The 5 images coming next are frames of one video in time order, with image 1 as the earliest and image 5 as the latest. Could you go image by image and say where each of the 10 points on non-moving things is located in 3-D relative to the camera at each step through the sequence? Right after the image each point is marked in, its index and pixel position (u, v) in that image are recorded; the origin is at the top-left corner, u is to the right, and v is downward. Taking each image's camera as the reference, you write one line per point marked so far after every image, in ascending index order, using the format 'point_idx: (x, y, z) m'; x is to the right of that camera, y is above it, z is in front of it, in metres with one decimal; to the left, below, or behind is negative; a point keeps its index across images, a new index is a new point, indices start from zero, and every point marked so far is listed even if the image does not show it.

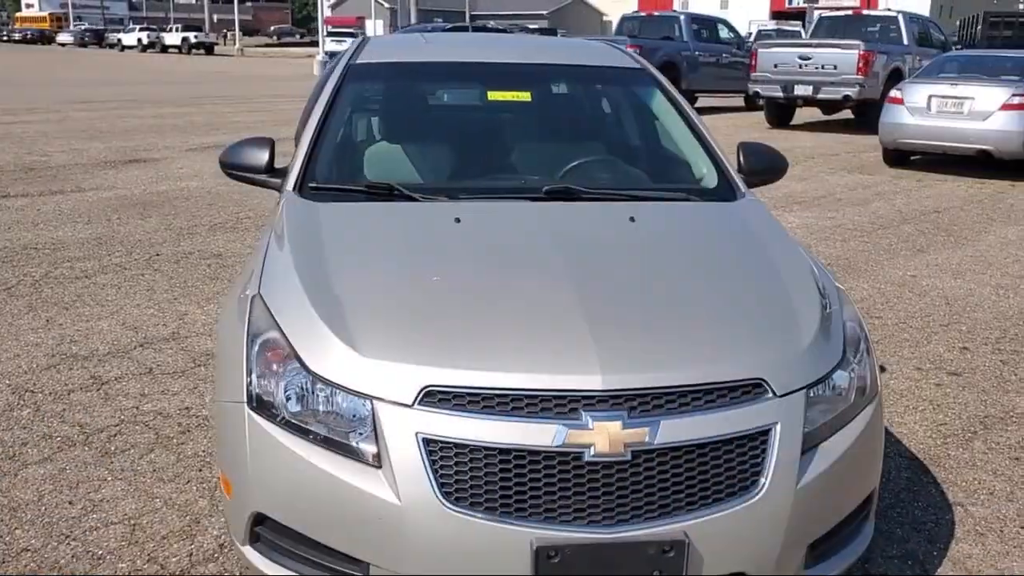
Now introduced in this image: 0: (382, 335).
0: (-0.3, -0.1, +2.5) m
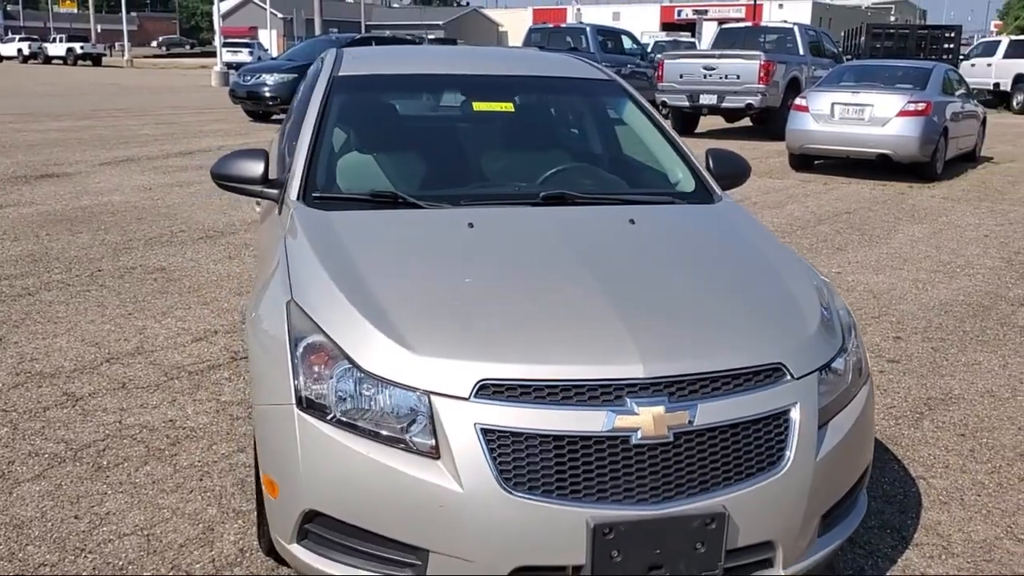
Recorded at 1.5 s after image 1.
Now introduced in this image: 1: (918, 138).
0: (-0.2, -0.1, +2.6) m
1: (+4.7, +1.7, +11.4) m
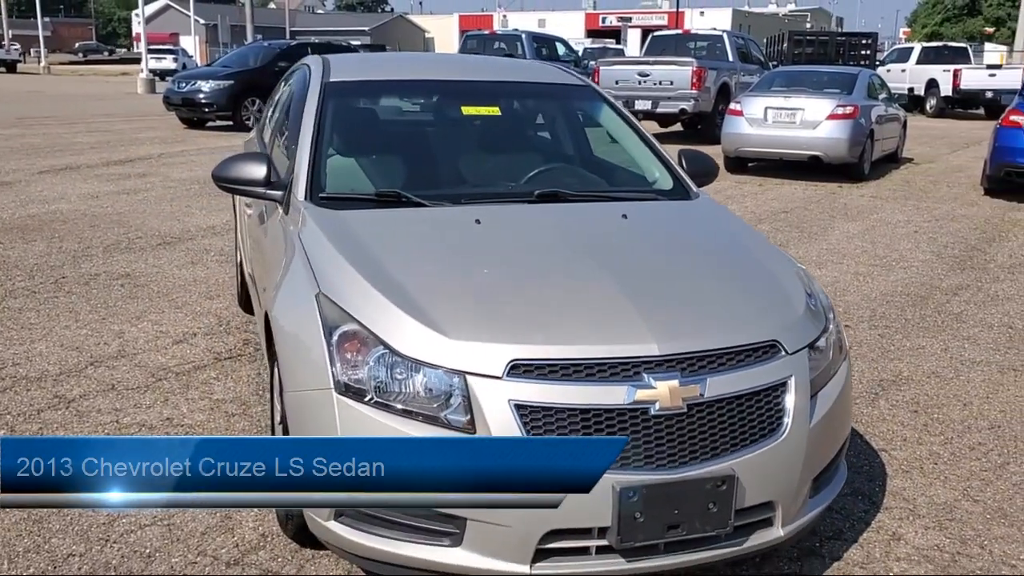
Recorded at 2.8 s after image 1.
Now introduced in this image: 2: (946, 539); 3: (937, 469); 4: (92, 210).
0: (-0.1, -0.1, +2.8) m
1: (+4.0, +1.8, +12.0) m
2: (+1.5, -0.9, +3.5) m
3: (+1.7, -0.7, +4.1) m
4: (-4.1, +0.8, +9.7) m
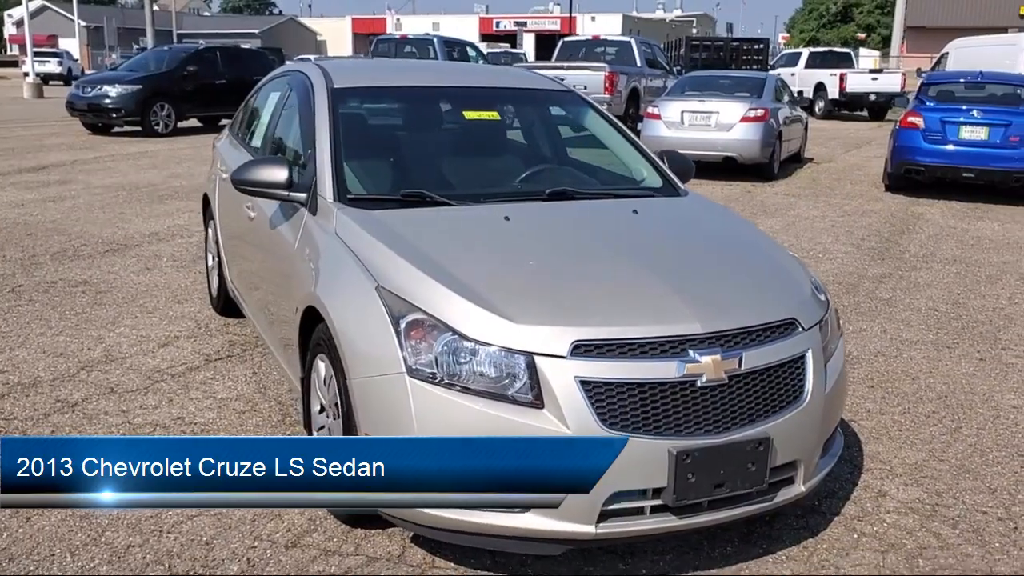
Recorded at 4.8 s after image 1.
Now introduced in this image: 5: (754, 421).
0: (0.0, -0.1, +3.1) m
1: (+3.1, +1.9, +12.7) m
2: (+1.6, -0.8, +3.9) m
3: (+1.8, -0.7, +4.5) m
4: (-4.7, +0.7, +9.5) m
5: (+0.7, -0.4, +3.1) m
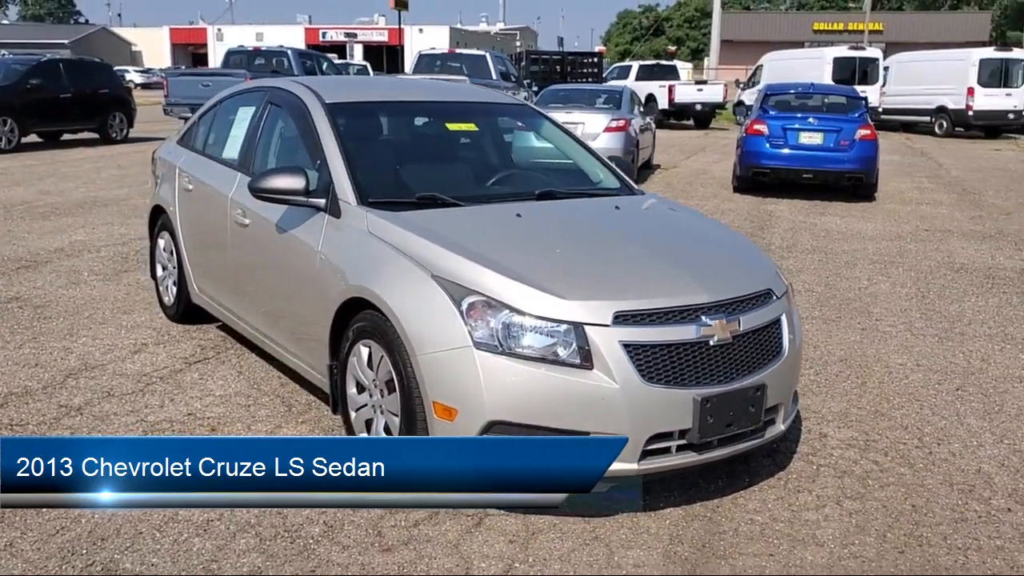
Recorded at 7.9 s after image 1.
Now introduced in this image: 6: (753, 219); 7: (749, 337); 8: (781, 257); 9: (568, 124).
0: (+0.2, 0.0, +3.7) m
1: (+1.5, +1.9, +13.7) m
2: (+1.6, -0.7, +4.8) m
3: (+1.7, -0.6, +5.4) m
4: (-5.6, +0.5, +9.2) m
5: (+0.9, -0.3, +3.8) m
6: (+2.7, +0.8, +11.2) m
7: (+0.9, -0.2, +3.8) m
8: (+2.4, +0.3, +9.1) m
9: (+0.7, +2.3, +13.8) m
